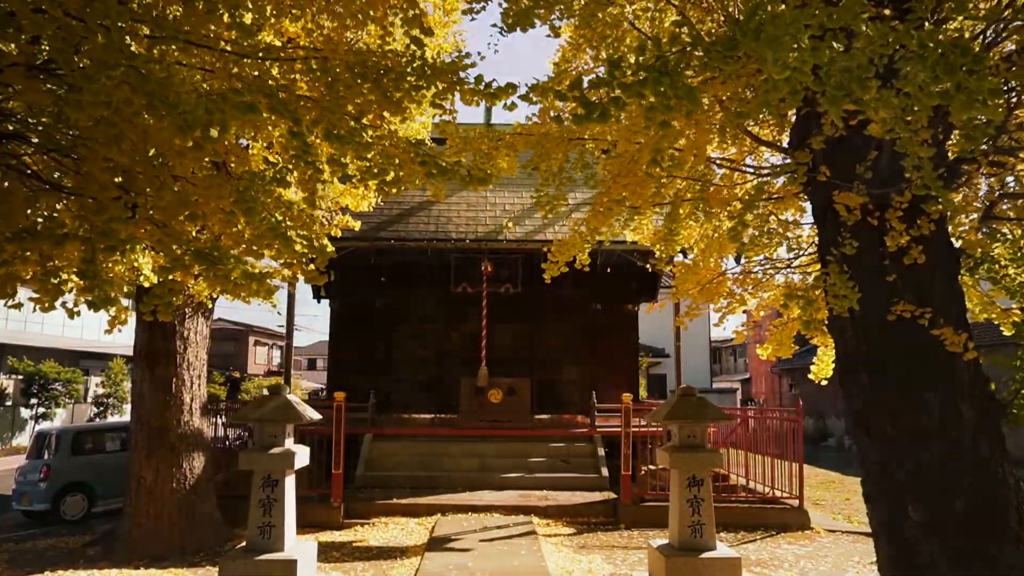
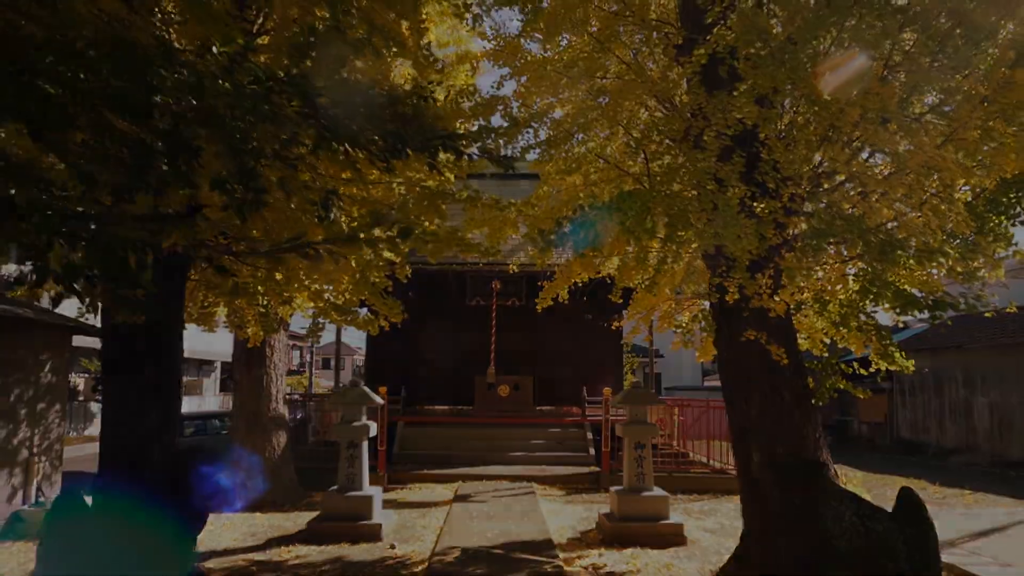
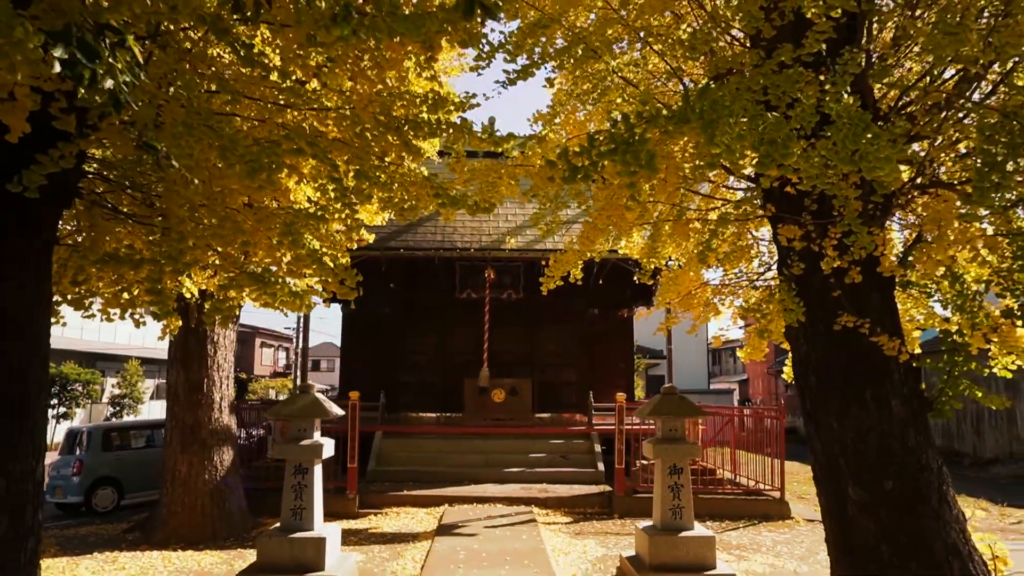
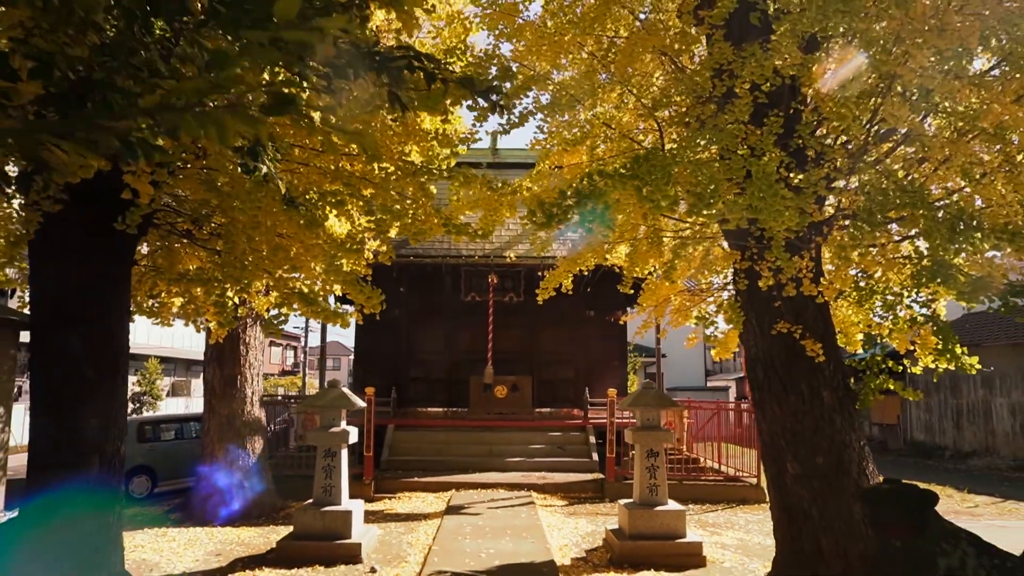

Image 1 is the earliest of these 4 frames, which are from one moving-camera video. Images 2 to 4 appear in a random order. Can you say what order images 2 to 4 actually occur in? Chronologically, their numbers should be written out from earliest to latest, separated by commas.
3, 4, 2
